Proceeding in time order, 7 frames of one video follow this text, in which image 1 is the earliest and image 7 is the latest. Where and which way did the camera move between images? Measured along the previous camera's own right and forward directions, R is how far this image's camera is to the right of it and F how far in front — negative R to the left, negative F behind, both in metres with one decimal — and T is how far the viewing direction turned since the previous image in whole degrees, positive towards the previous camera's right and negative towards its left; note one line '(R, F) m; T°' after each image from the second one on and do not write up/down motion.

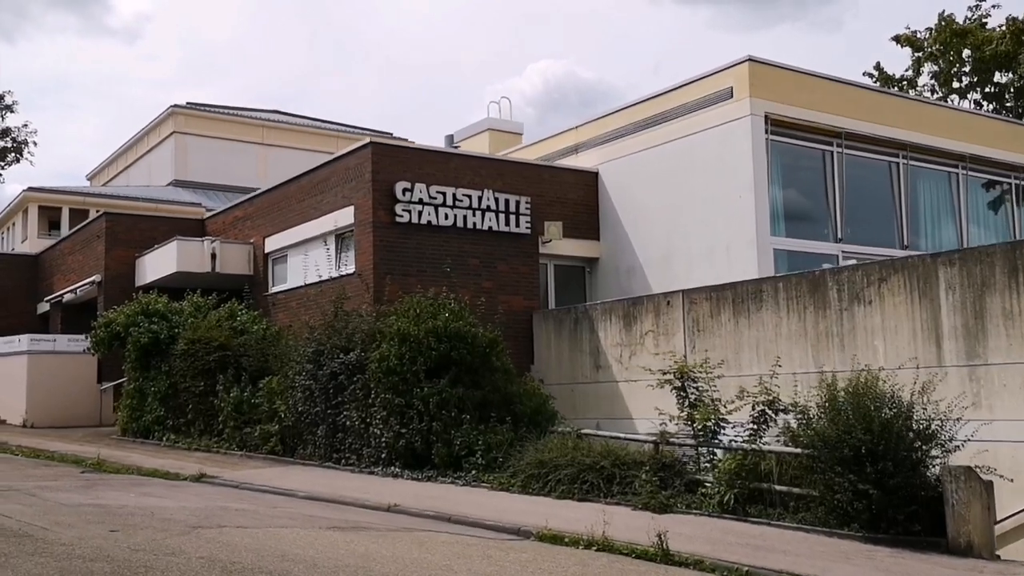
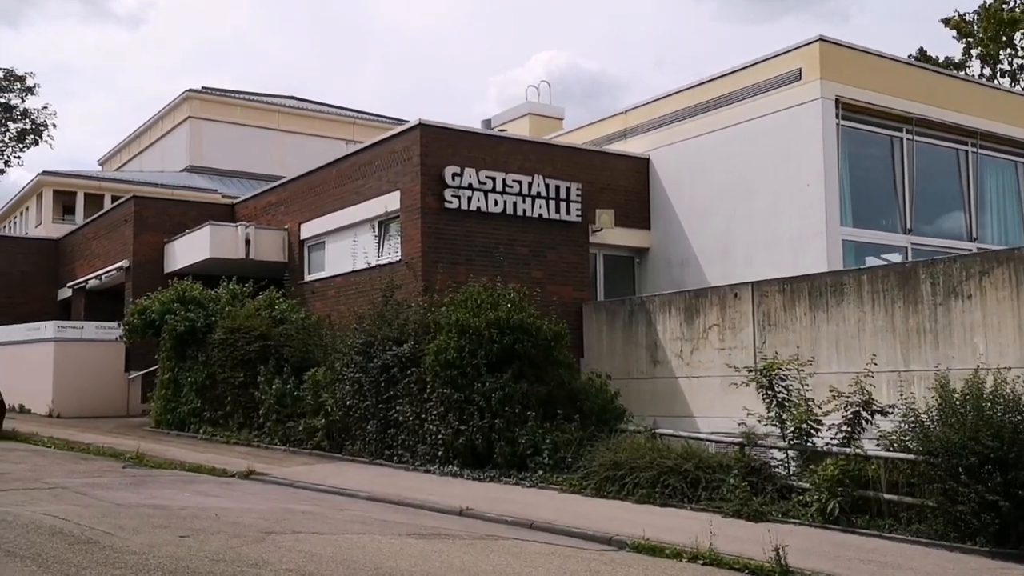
(-1.0, +0.8) m; 0°
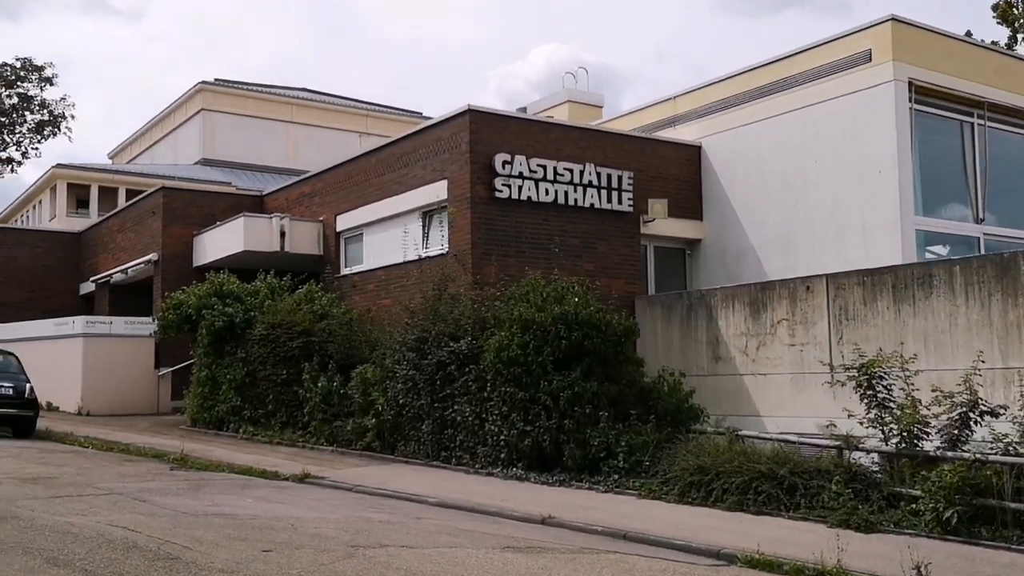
(-1.0, +0.8) m; 0°
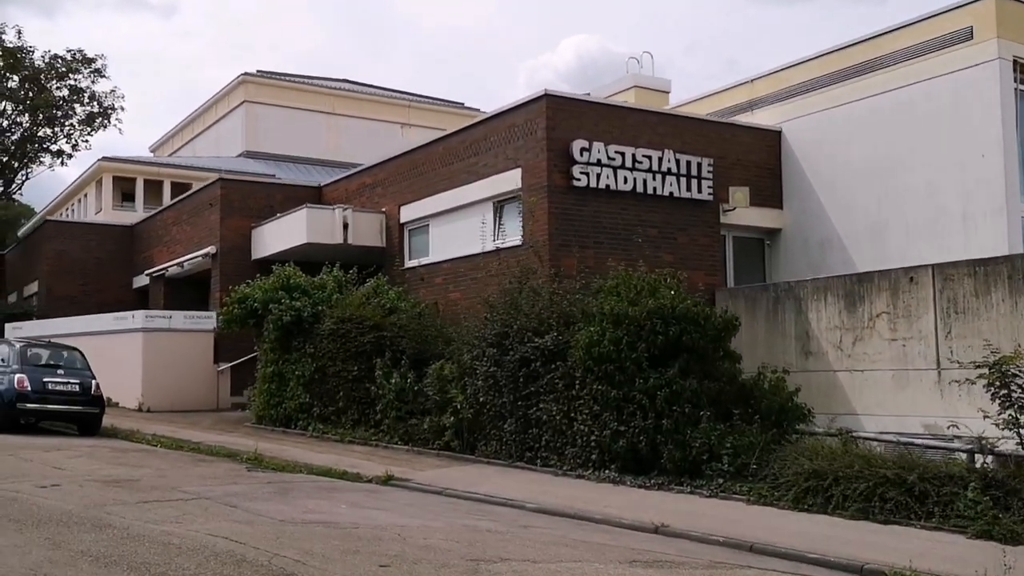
(-0.9, +0.7) m; -2°
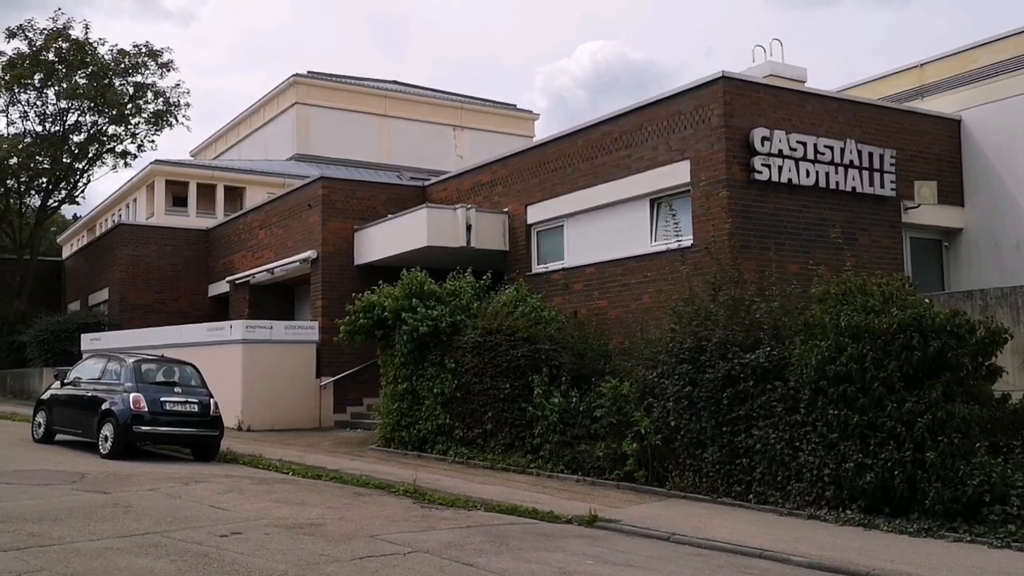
(-2.5, +1.9) m; -1°
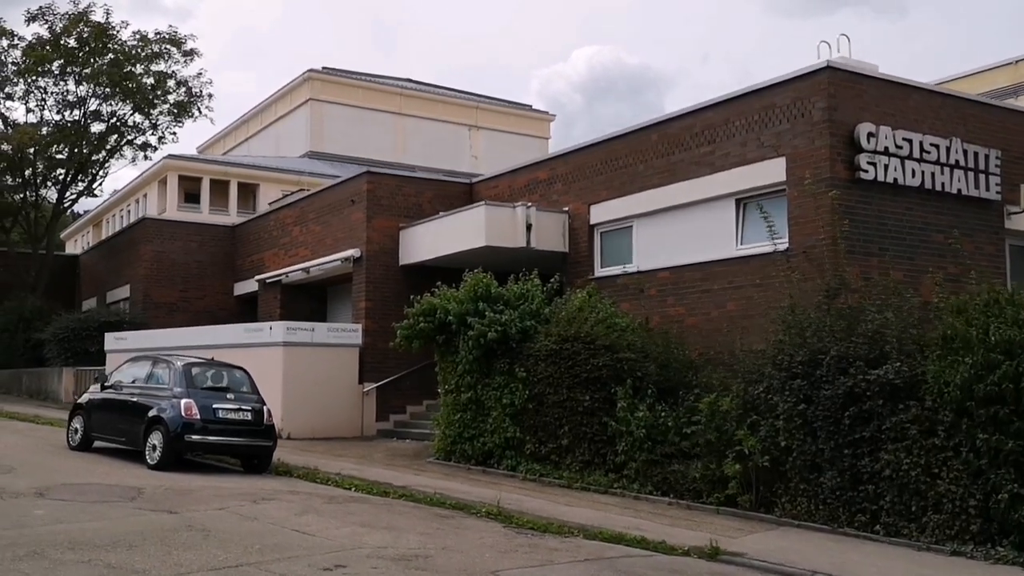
(-1.3, +1.1) m; 0°
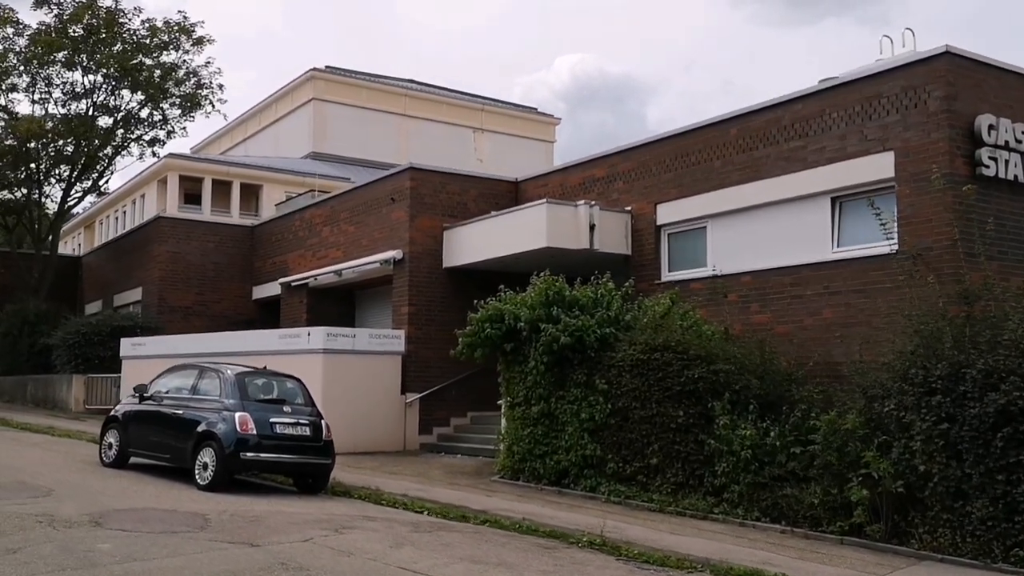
(-1.4, +1.3) m; +1°
